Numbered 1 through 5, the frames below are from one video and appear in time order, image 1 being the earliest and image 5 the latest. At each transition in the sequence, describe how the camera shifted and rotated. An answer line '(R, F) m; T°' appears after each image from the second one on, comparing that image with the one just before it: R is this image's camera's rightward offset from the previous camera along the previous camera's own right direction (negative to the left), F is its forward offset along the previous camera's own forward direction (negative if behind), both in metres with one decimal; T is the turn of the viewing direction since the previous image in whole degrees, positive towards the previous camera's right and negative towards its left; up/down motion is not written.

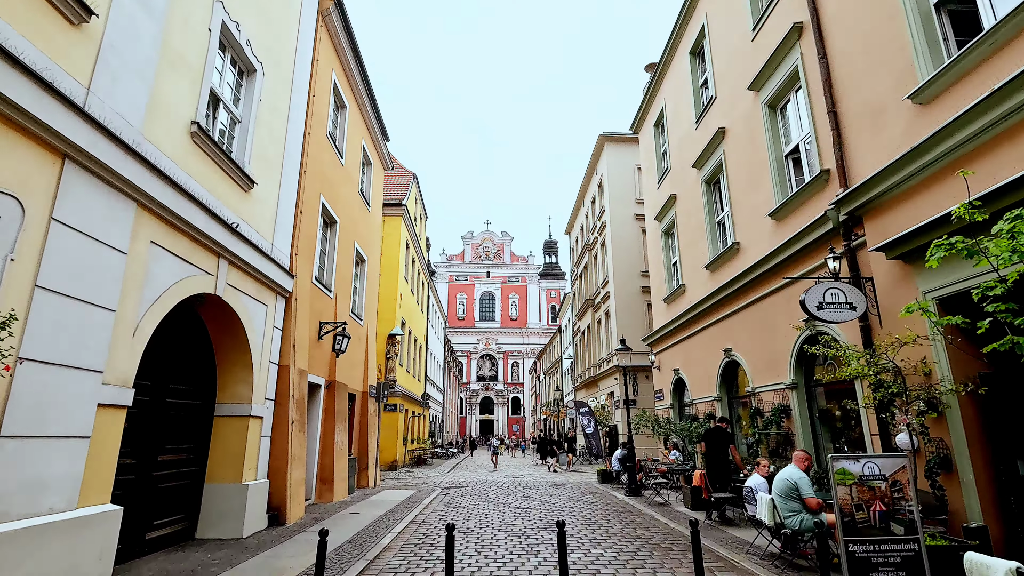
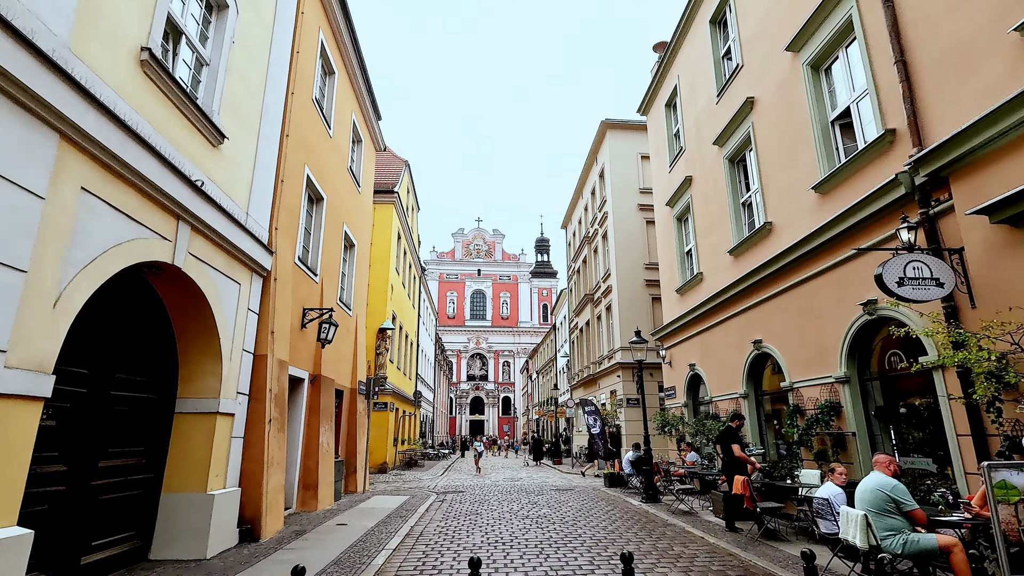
(-0.4, +1.2) m; +1°
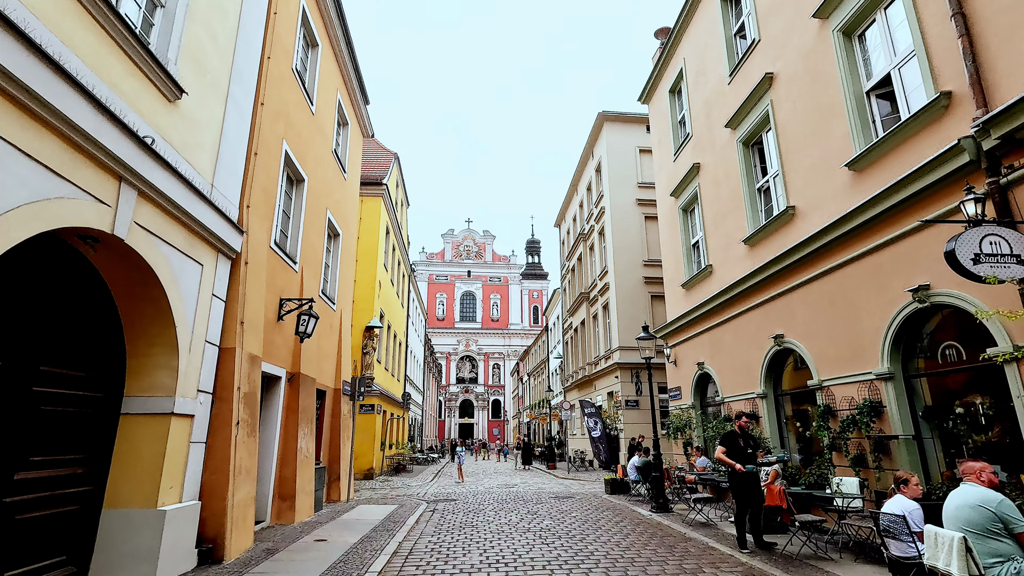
(-0.2, +0.9) m; +1°
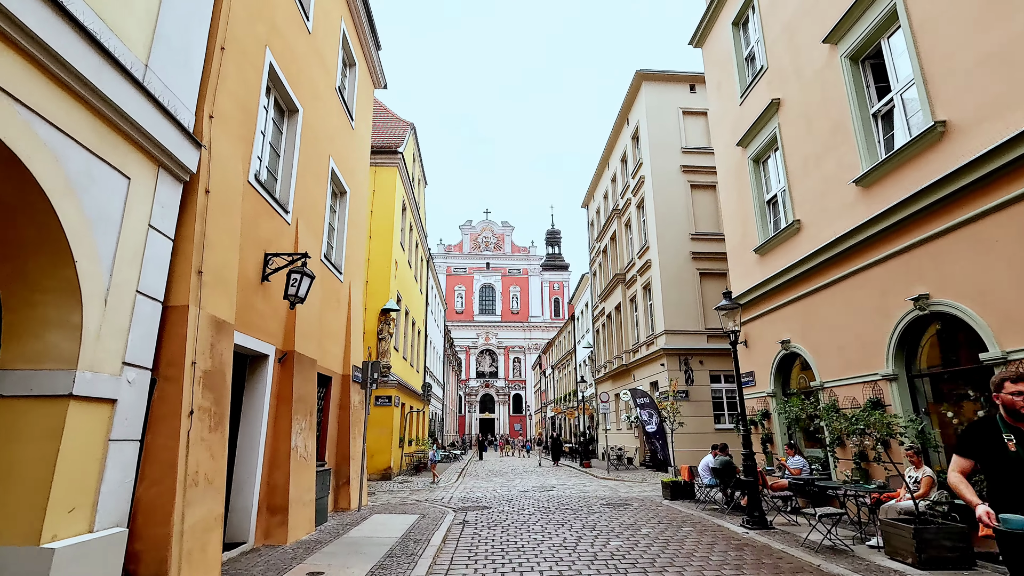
(-0.5, +2.2) m; -2°
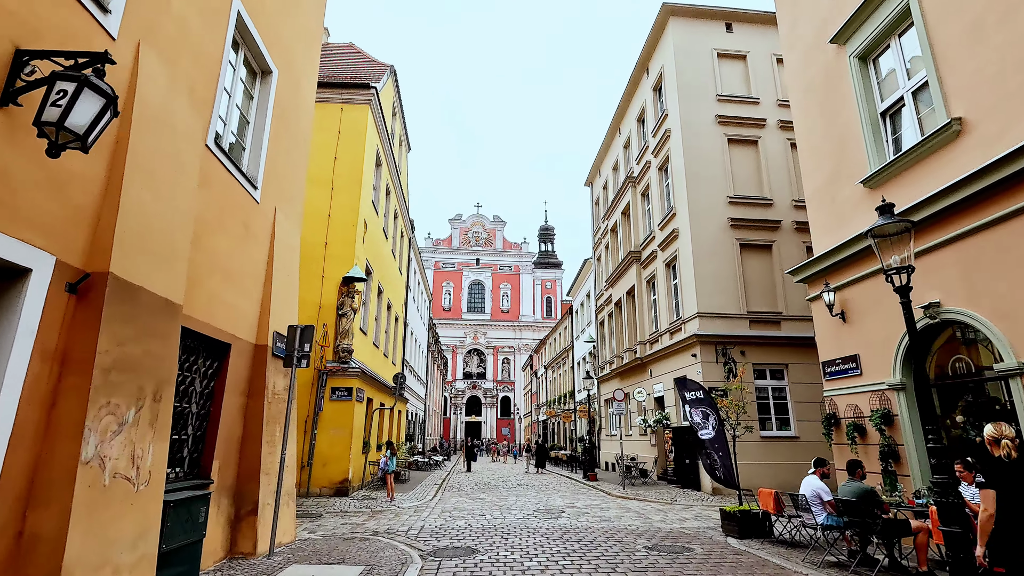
(-0.2, +3.7) m; +1°
